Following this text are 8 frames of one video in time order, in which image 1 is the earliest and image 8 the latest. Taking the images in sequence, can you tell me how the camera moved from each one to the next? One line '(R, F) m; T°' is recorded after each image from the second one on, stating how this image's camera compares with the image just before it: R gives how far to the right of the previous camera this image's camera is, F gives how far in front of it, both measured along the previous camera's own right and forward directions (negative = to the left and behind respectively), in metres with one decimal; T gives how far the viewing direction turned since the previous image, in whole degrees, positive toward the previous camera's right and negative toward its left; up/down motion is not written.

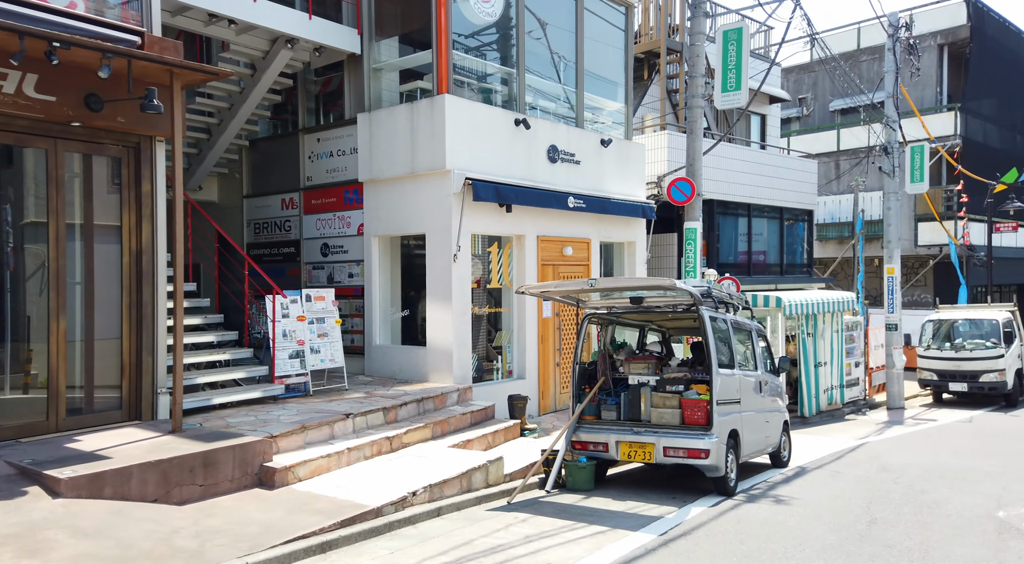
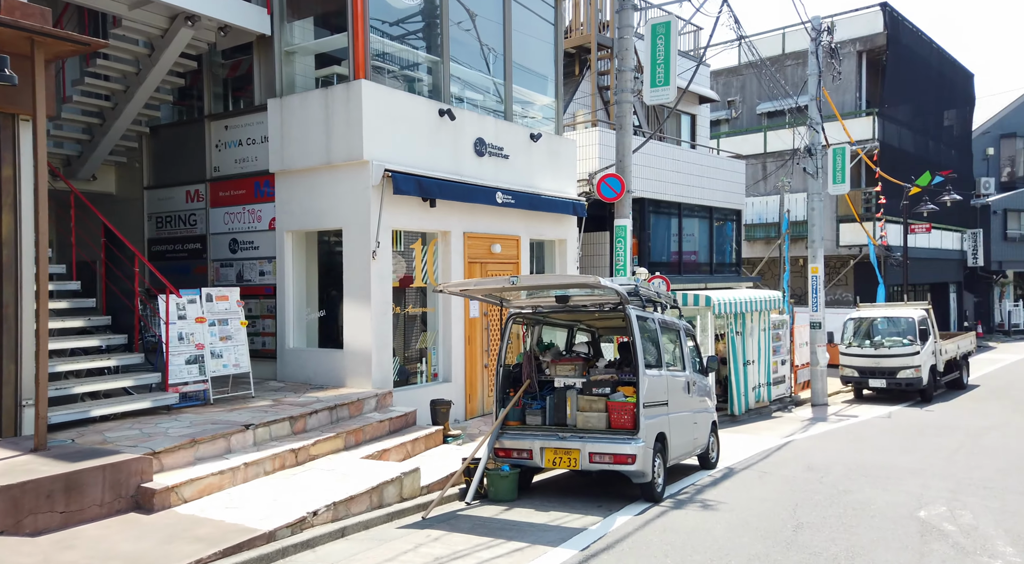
(+0.1, +0.5) m; +4°
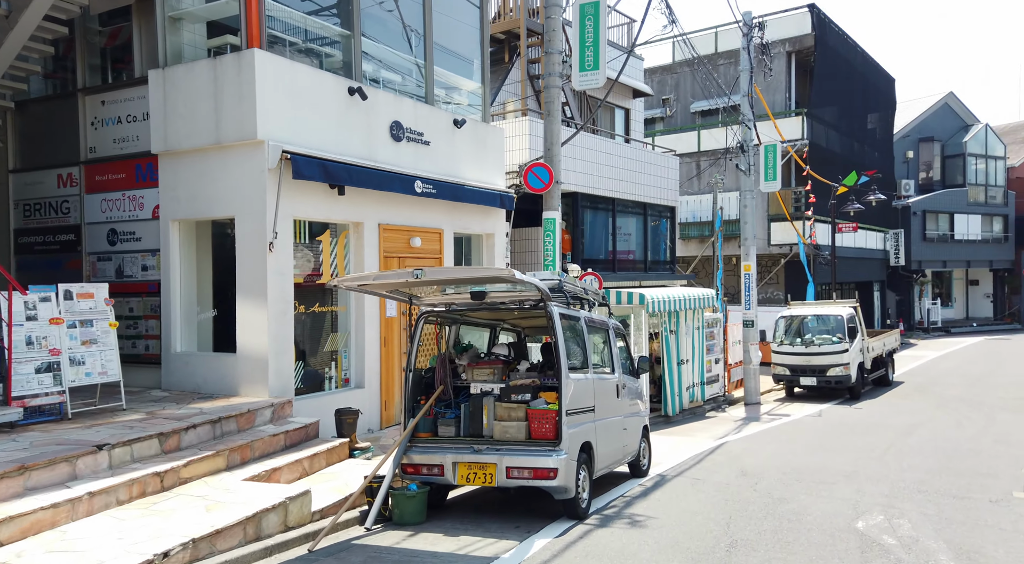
(+0.2, +0.8) m; +4°
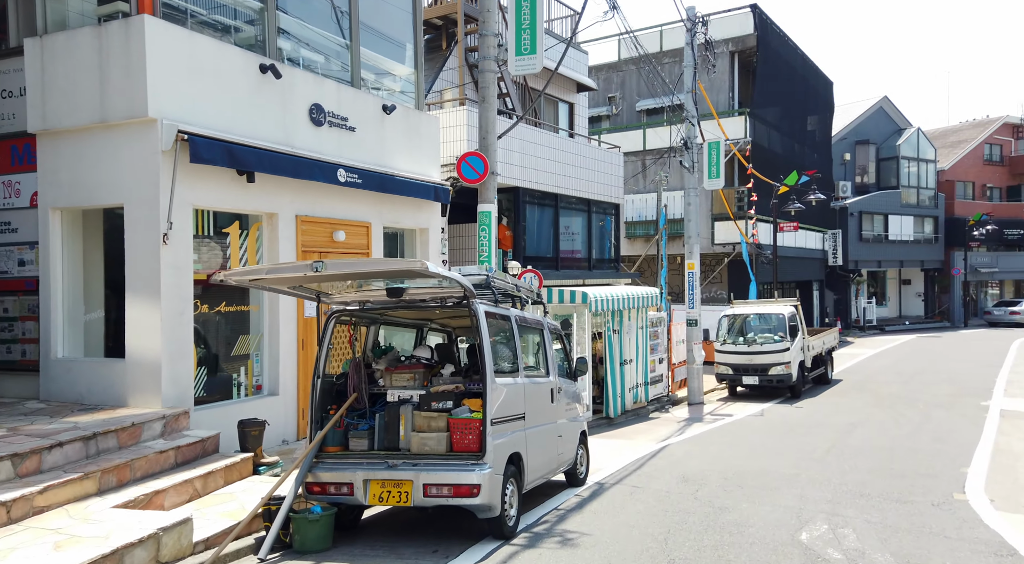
(+0.2, +0.7) m; +3°
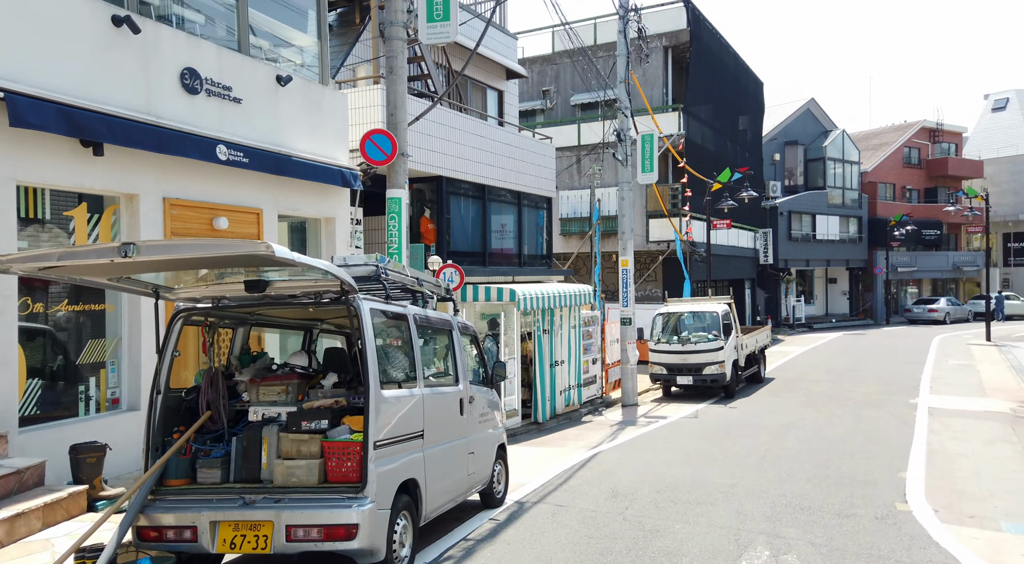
(+0.3, +1.2) m; +4°
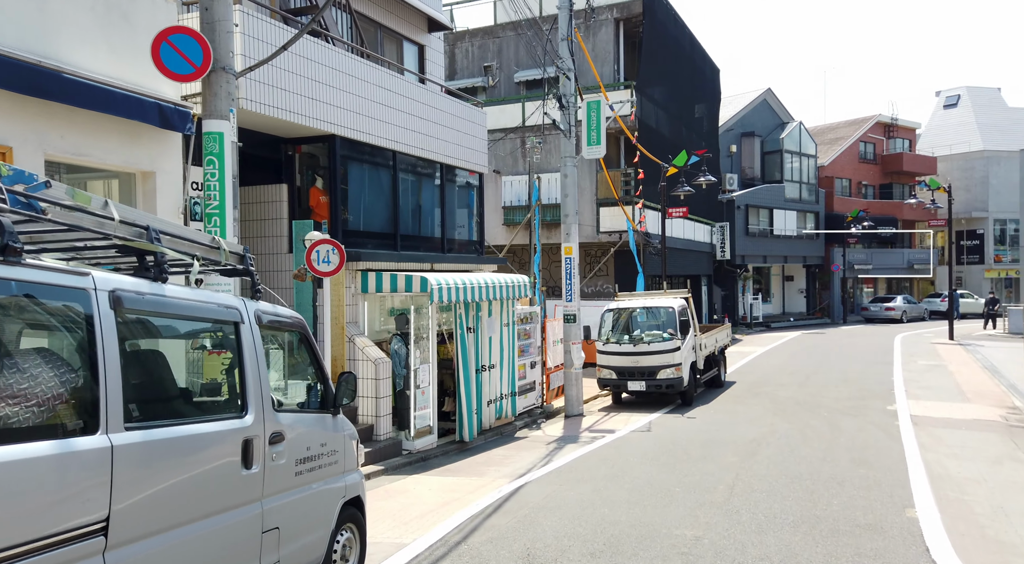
(+0.6, +3.0) m; +3°
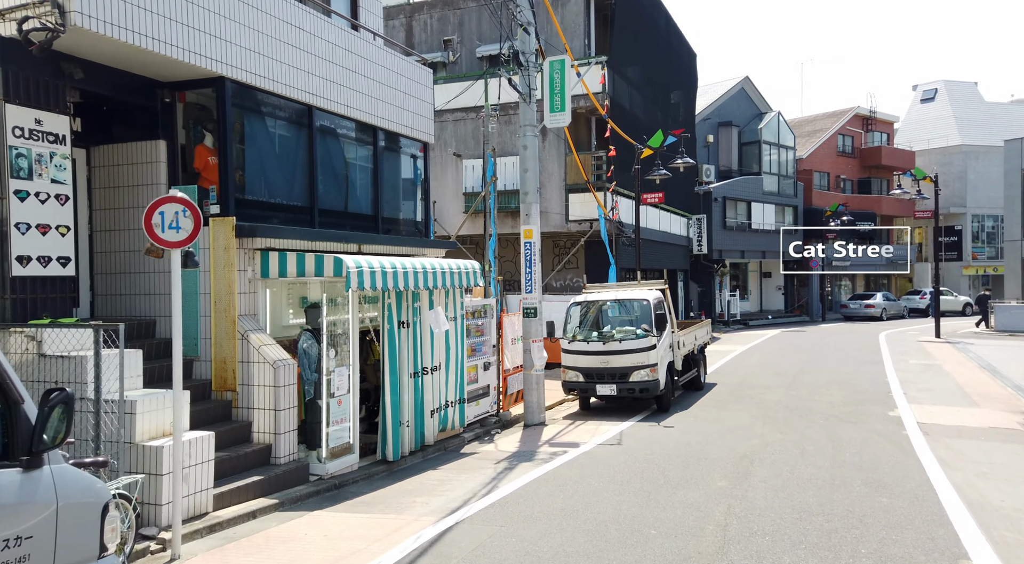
(+0.4, +2.6) m; +2°
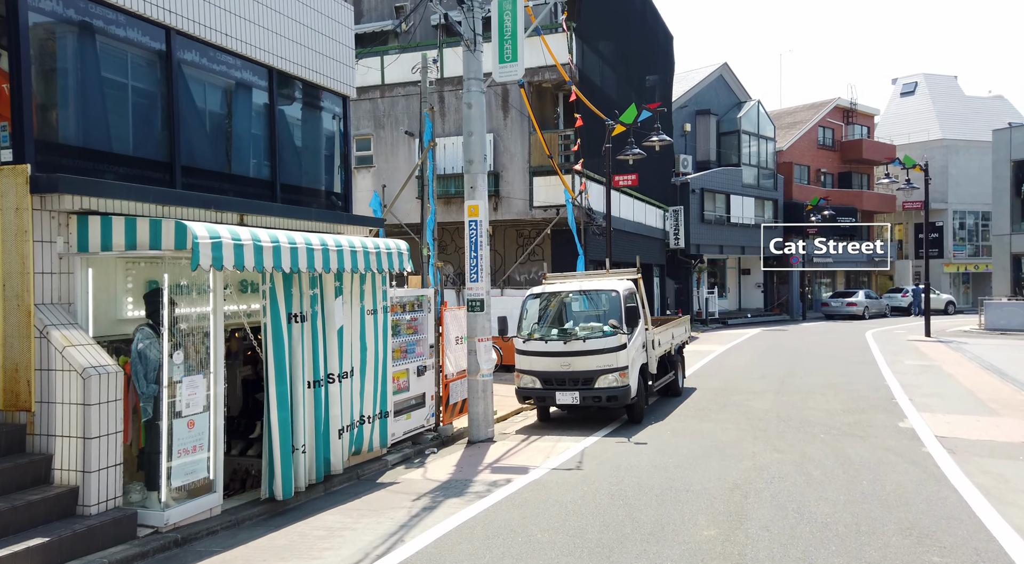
(+0.5, +2.8) m; +1°
